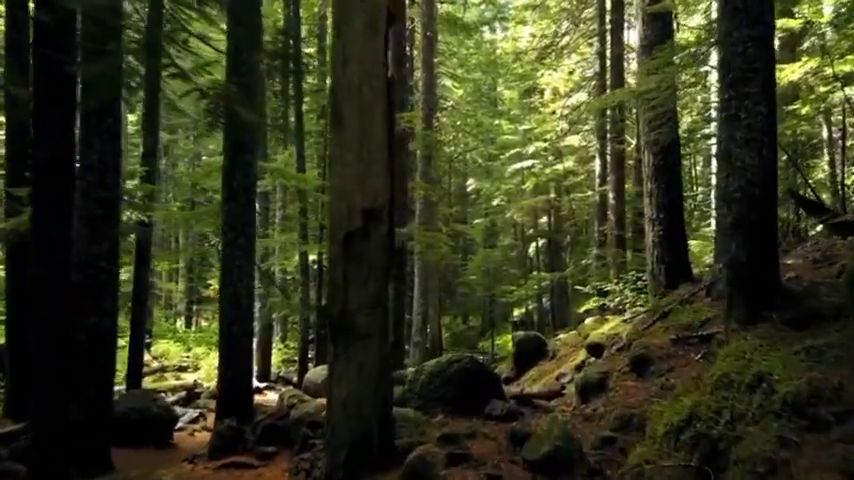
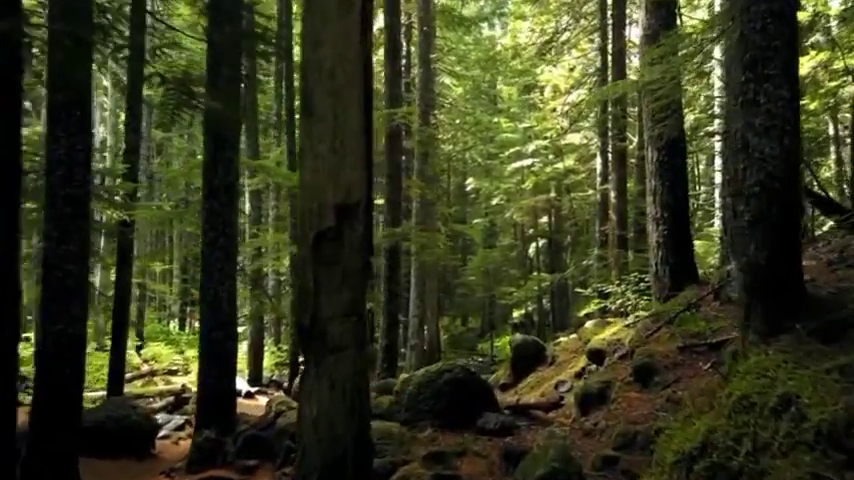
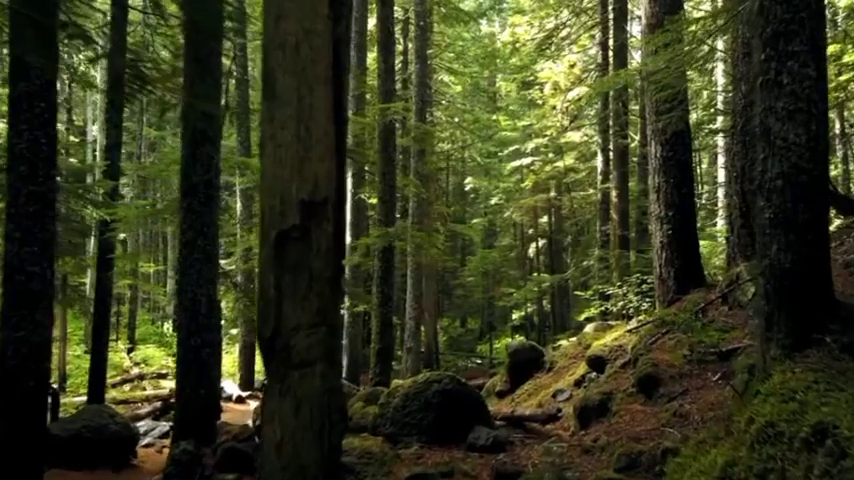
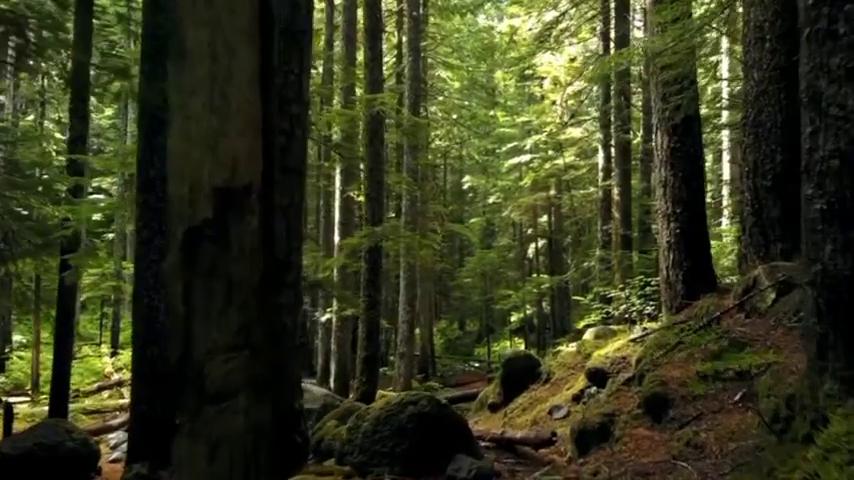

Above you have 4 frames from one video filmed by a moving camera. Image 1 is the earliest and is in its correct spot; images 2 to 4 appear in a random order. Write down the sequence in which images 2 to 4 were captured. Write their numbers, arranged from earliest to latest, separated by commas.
2, 3, 4
